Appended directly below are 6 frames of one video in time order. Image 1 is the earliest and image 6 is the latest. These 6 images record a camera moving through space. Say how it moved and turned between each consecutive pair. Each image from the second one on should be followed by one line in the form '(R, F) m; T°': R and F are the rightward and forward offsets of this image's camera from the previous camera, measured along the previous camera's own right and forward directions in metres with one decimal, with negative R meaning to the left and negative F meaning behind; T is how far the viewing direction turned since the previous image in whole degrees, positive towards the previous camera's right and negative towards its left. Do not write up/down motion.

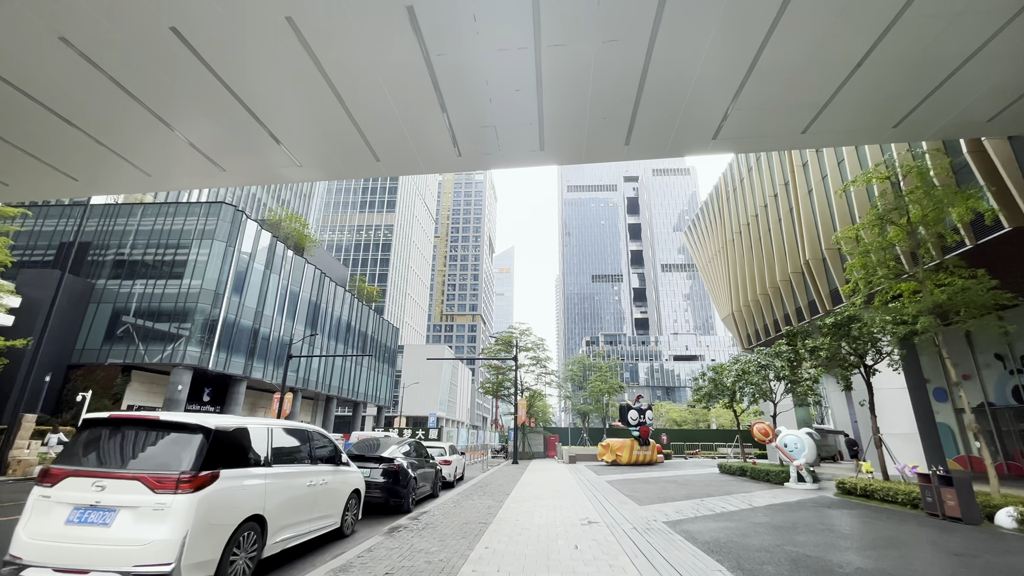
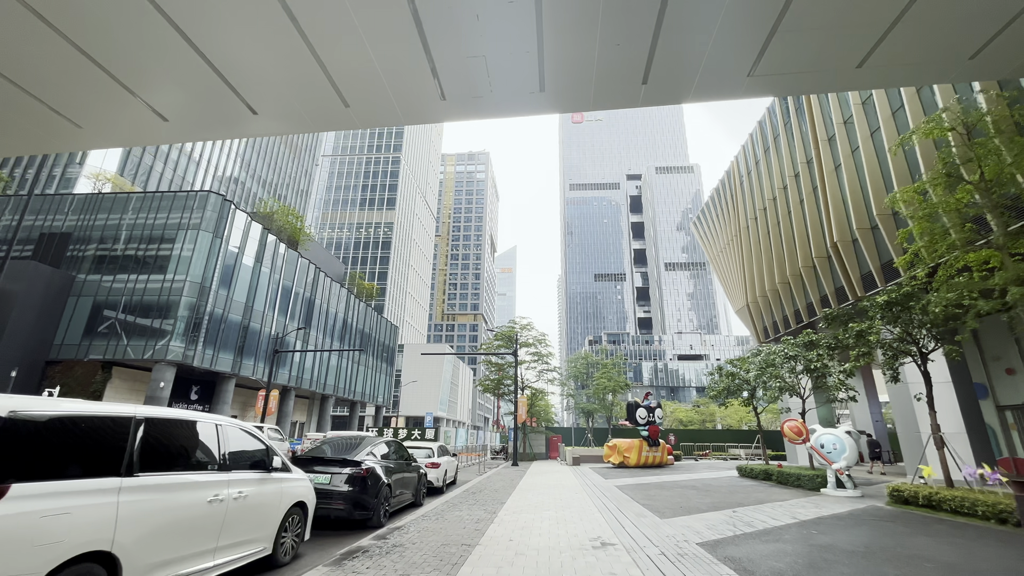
(+0.1, +1.4) m; 0°
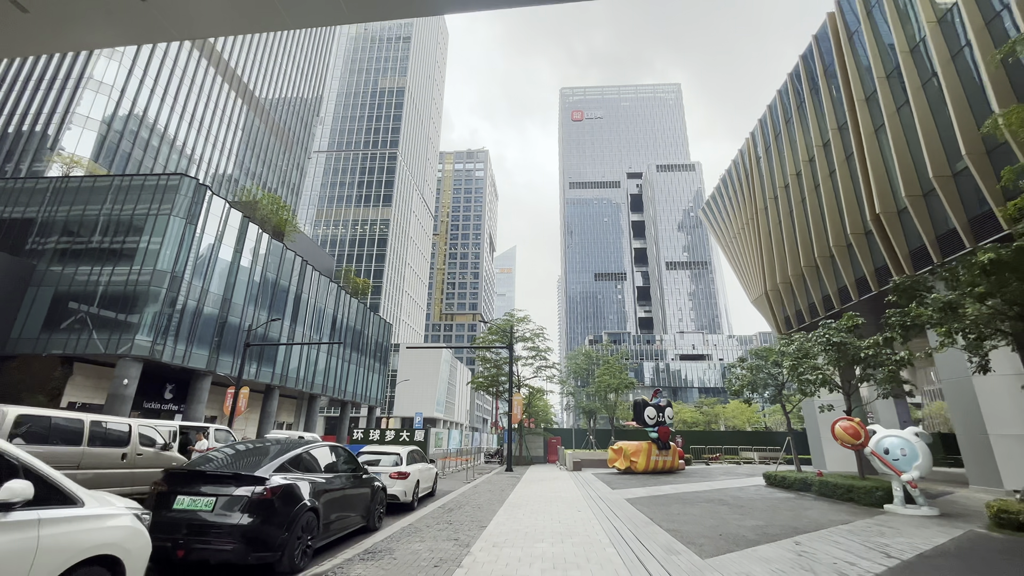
(+0.2, +2.0) m; 0°
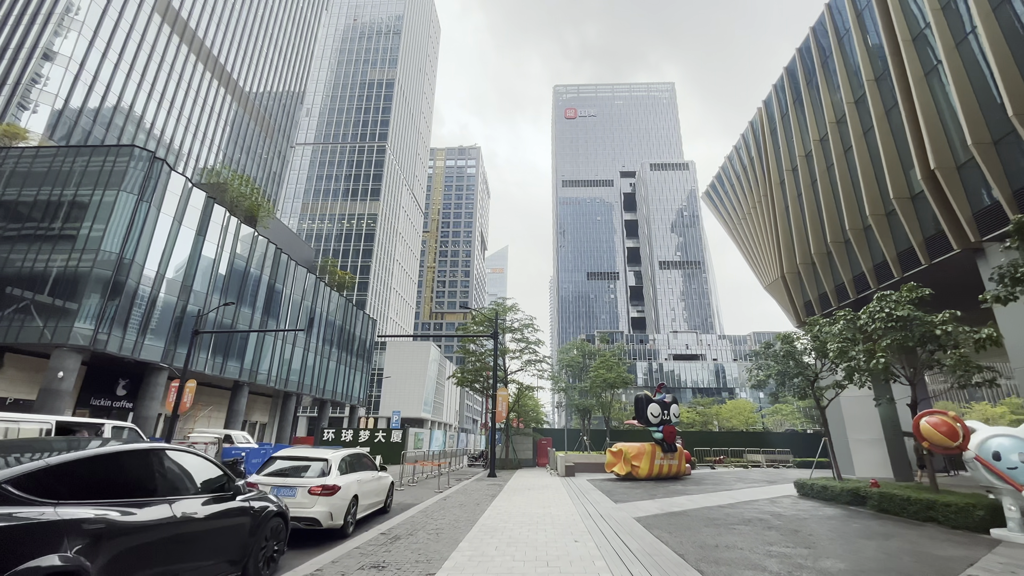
(+0.3, +2.2) m; +1°
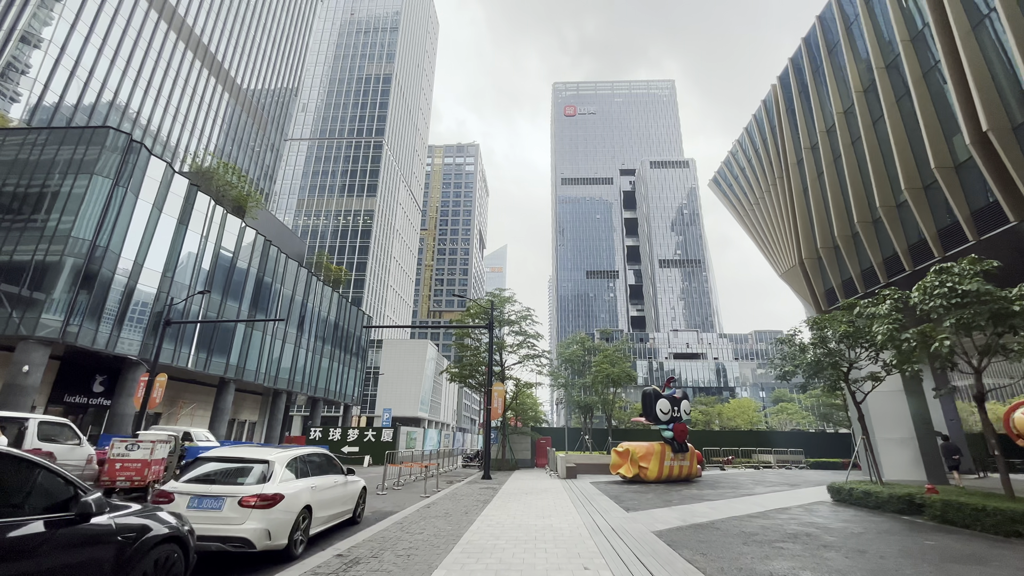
(+0.1, +1.2) m; 0°
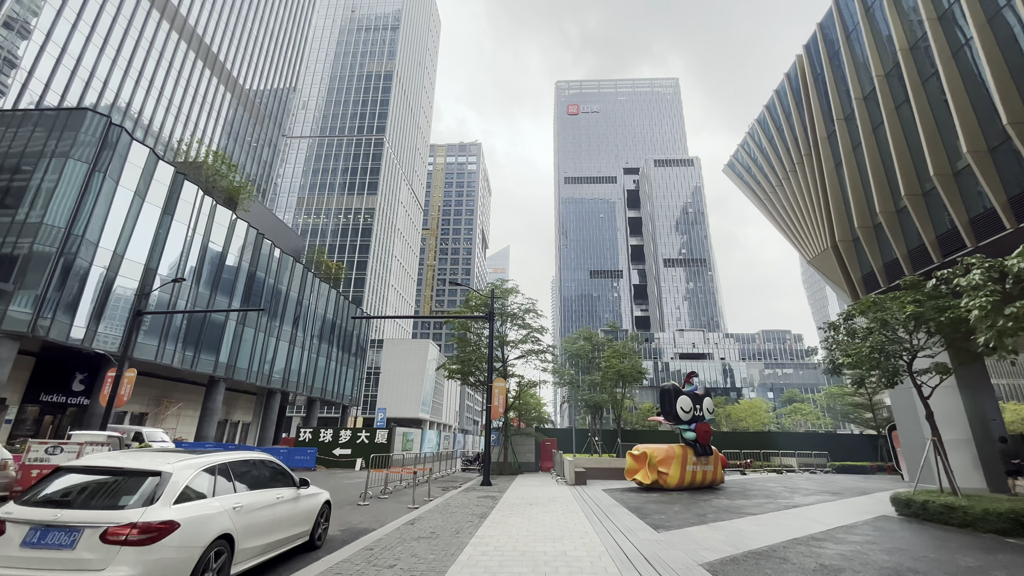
(0.0, +1.4) m; 0°
